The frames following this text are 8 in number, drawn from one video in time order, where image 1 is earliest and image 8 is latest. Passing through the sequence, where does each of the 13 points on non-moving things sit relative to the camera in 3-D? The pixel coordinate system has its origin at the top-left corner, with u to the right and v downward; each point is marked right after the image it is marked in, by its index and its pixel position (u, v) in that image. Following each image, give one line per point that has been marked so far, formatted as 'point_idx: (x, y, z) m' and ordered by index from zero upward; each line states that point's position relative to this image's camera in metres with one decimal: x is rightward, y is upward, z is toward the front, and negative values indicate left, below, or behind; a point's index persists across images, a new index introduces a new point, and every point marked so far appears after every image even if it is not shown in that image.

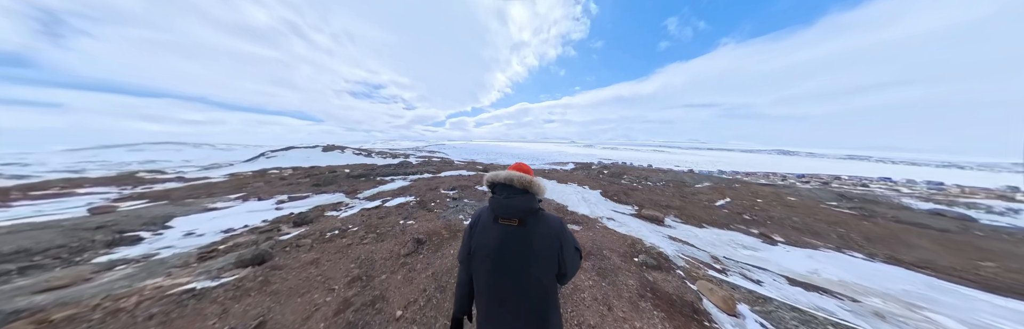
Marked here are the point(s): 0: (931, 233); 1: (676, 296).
0: (+29.6, -4.1, +12.1) m
1: (+4.4, -3.9, +4.2) m
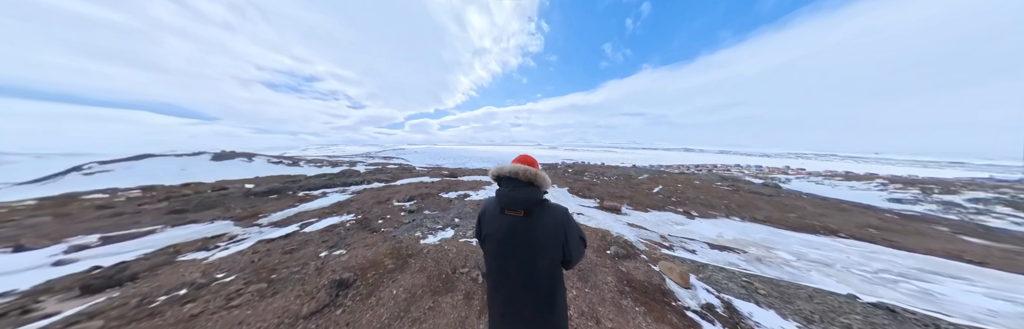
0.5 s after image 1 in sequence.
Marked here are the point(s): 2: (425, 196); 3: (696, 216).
0: (+26.9, -2.9, +17.1) m
1: (+3.7, -3.7, +4.4) m
2: (-6.6, -2.3, +11.1) m
3: (+15.0, -4.0, +13.1) m
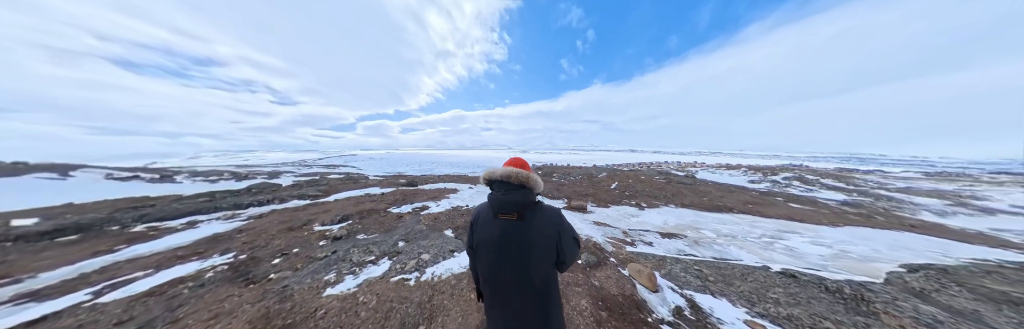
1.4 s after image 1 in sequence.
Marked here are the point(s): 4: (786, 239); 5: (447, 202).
0: (+23.5, -2.6, +20.8) m
1: (+2.8, -3.8, +4.3) m
2: (-8.5, -2.9, +9.1) m
3: (+12.5, -3.9, +14.8) m
4: (+15.7, -4.4, +9.5) m
5: (-5.5, -3.1, +12.2) m
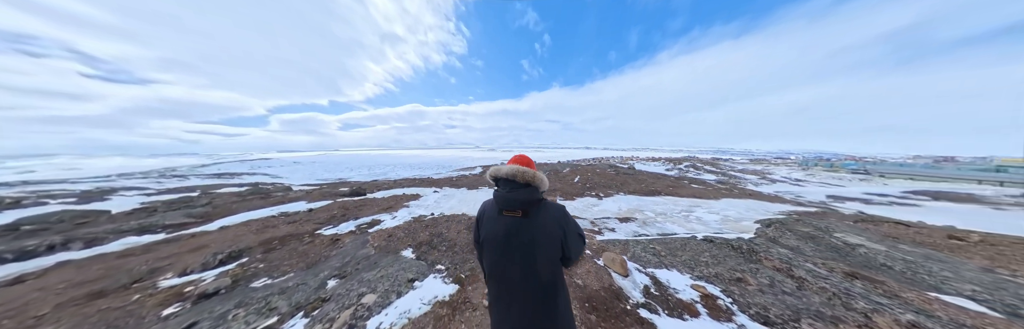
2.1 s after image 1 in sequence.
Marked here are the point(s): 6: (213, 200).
0: (+19.1, -1.5, +24.6) m
1: (+2.3, -3.6, +4.2) m
2: (-9.7, -3.2, +6.6) m
3: (+9.6, -3.3, +16.5) m
4: (+13.9, -3.7, +12.0) m
5: (-7.4, -3.3, +10.3) m
6: (-28.5, -3.2, +15.3) m
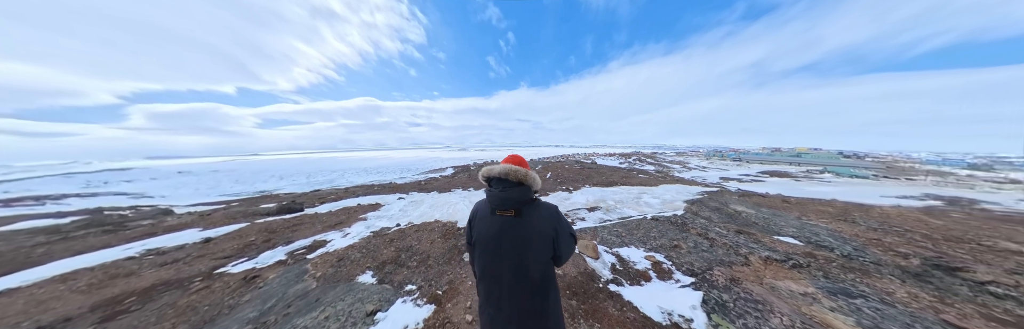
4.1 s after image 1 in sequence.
0: (+15.0, -0.7, +28.0) m
1: (+2.3, -3.5, +5.0) m
2: (-10.0, -3.6, +5.1) m
3: (+7.2, -2.9, +18.3) m
4: (+12.2, -3.1, +14.7) m
5: (-8.4, -3.6, +9.1) m
6: (-30.1, -4.3, +10.2) m
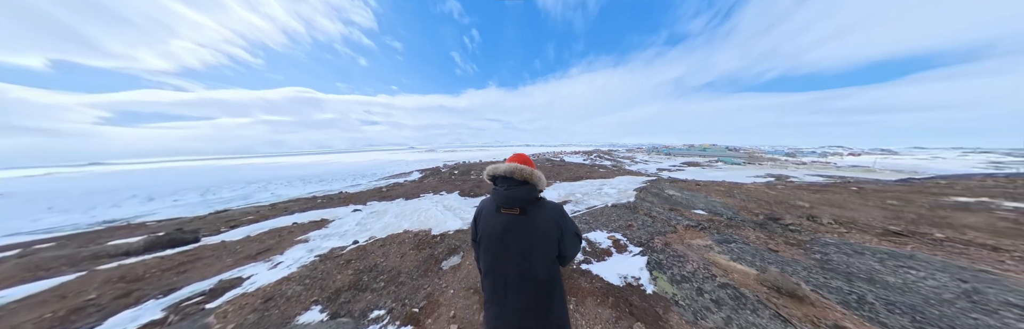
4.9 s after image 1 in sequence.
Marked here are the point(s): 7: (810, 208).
0: (+10.3, -0.2, +30.8) m
1: (+1.9, -3.4, +5.9) m
2: (-10.2, -3.9, +3.9) m
3: (+4.4, -2.6, +19.9) m
4: (+10.0, -2.7, +17.2) m
5: (-9.3, -3.8, +8.1) m
6: (-30.8, -5.3, +5.4) m
7: (+15.4, -2.2, +8.1) m
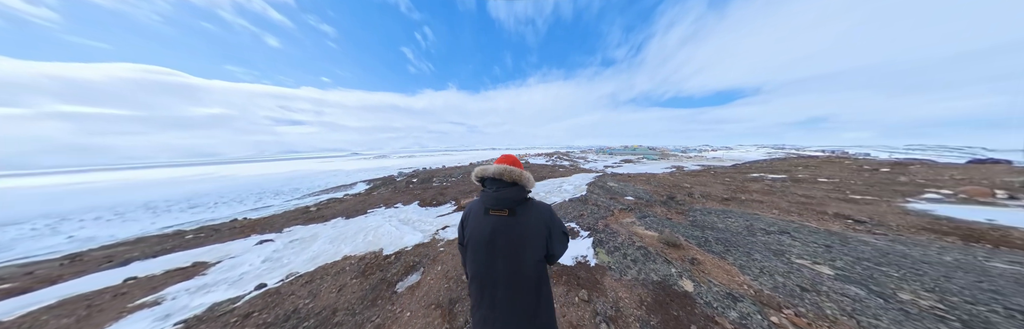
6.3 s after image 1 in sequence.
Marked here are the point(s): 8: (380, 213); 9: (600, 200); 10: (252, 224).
0: (+3.4, -0.4, +32.7) m
1: (+0.6, -3.3, +6.5) m
2: (-10.8, -4.2, +2.0) m
3: (+0.1, -2.8, +20.8) m
4: (+6.1, -2.6, +19.3) m
5: (-10.9, -4.2, +6.4) m
6: (-31.2, -6.4, -0.8) m
7: (+13.2, -1.7, +11.6) m
8: (-11.0, -3.7, +13.7) m
9: (+6.8, -2.8, +12.3) m
10: (-21.1, -4.4, +13.8) m
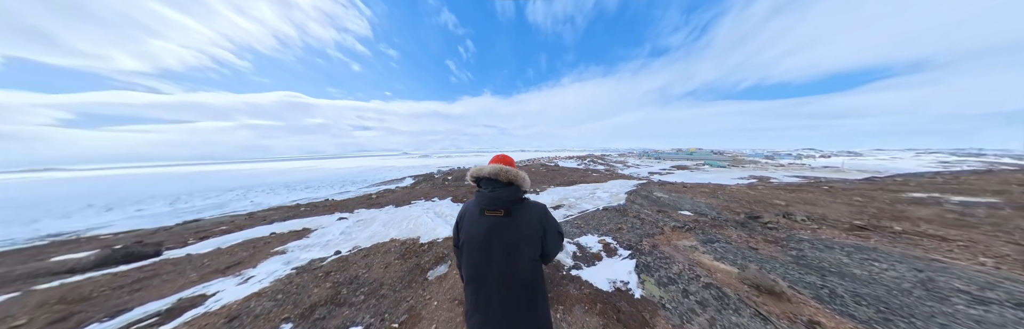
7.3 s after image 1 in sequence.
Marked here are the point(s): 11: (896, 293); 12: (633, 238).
0: (+9.1, -1.1, +31.1) m
1: (+1.5, -3.5, +5.9) m
2: (-10.6, -4.0, +3.5) m
3: (+3.6, -3.2, +19.9) m
4: (+9.3, -3.1, +17.4) m
5: (-9.8, -4.1, +7.8) m
6: (-31.1, -5.7, +4.4) m
7: (+14.9, -2.3, +8.5) m
8: (-8.6, -3.7, +15.0) m
9: (+8.7, -3.2, +10.4) m
10: (-18.5, -4.1, +16.9) m
11: (+7.4, -2.5, +3.1) m
12: (+5.8, -3.5, +7.6) m
